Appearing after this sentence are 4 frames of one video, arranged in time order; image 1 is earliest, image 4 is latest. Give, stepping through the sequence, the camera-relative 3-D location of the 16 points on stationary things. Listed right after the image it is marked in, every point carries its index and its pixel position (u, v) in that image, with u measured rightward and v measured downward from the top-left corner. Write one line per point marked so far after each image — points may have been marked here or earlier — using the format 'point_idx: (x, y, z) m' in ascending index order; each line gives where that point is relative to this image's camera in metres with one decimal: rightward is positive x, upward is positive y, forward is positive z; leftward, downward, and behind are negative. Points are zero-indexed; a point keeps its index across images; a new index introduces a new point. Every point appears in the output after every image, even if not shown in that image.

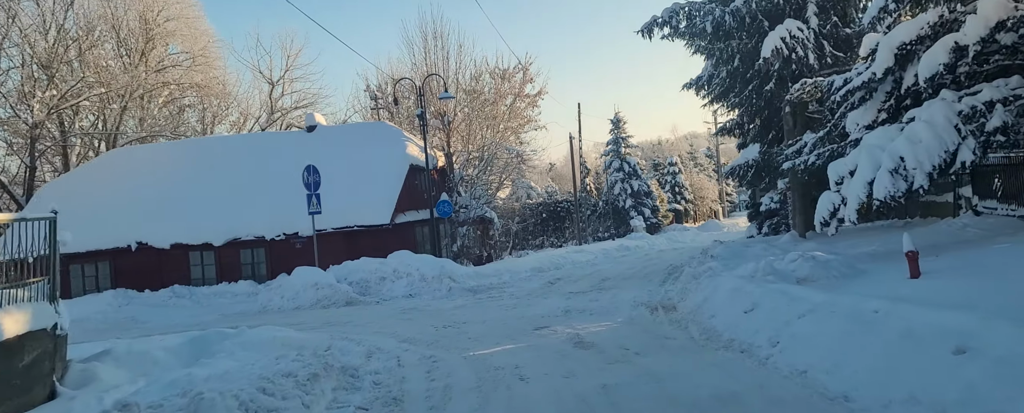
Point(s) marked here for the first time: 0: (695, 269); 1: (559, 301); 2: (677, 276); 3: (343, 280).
0: (+3.9, -1.4, +14.9) m
1: (+1.0, -2.0, +15.1) m
2: (+3.9, -1.7, +16.7) m
3: (-4.3, -1.9, +18.1) m
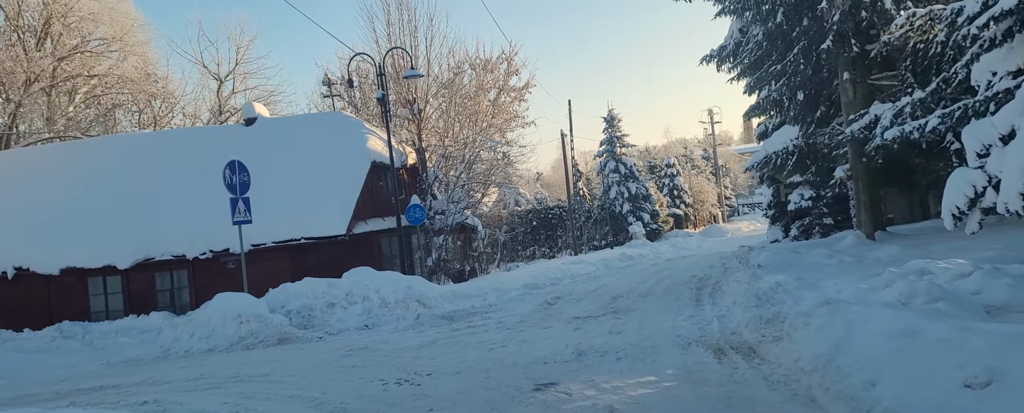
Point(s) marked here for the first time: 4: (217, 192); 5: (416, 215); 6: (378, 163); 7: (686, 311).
0: (+3.7, -1.3, +11.0) m
1: (+0.8, -2.0, +11.1) m
2: (+3.7, -1.6, +12.7) m
3: (-4.6, -2.0, +13.9) m
4: (-7.4, +0.3, +18.0) m
5: (-2.5, -0.2, +17.2) m
6: (-3.9, +1.2, +19.4) m
7: (+2.9, -1.7, +11.8) m
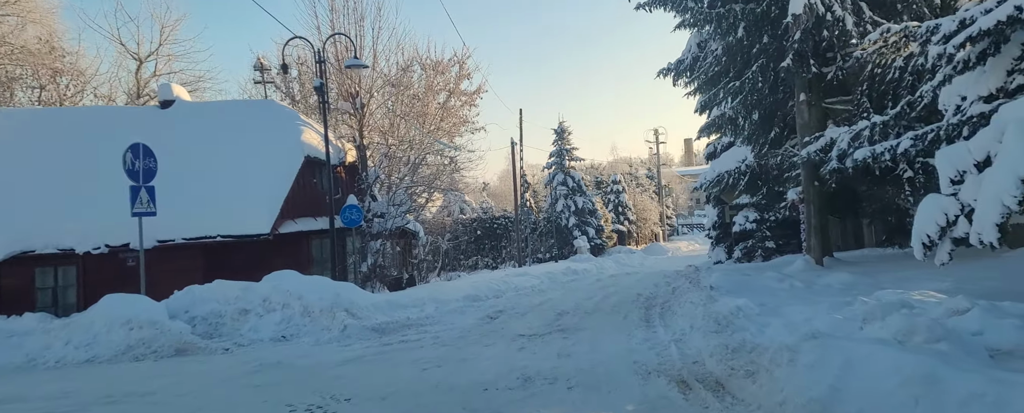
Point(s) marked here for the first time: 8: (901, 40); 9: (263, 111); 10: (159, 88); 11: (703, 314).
0: (+2.9, -1.5, +10.3) m
1: (-0.1, -2.1, +10.1) m
2: (+2.7, -1.9, +12.0) m
3: (-5.7, -1.9, +12.6) m
4: (-8.7, +0.5, +16.5) m
5: (-3.7, -0.2, +16.0) m
6: (-5.2, +1.2, +18.2) m
7: (+2.0, -2.0, +11.1) m
8: (+6.6, +2.8, +11.9) m
9: (-7.0, +2.6, +19.7) m
10: (-9.6, +3.2, +19.5) m
11: (+2.8, -1.6, +10.7) m
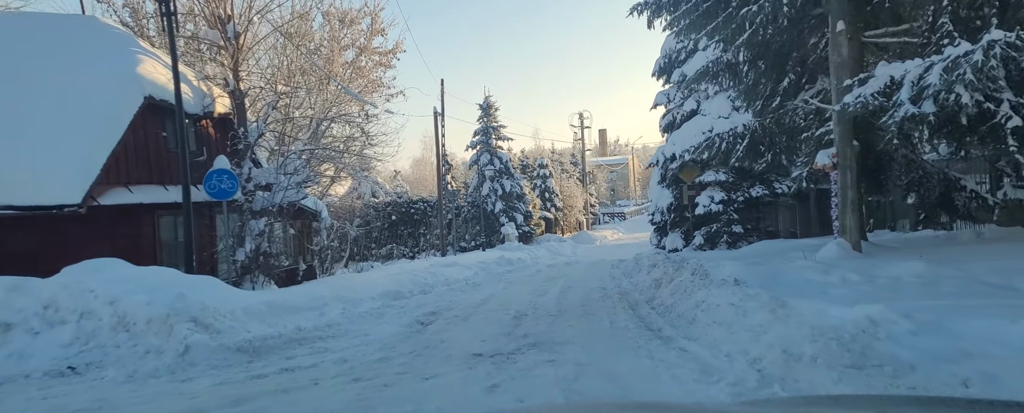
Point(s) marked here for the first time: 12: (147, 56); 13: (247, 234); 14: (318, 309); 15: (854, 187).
0: (+2.6, -1.1, +6.4) m
1: (-0.3, -1.6, +5.9) m
2: (+2.2, -1.4, +8.1) m
3: (-6.2, -1.3, +7.7) m
4: (-9.6, +1.2, +11.1) m
5: (-4.7, +0.4, +11.3) m
6: (-6.4, +1.9, +13.2) m
7: (+1.6, -1.5, +7.1) m
8: (+6.1, +3.3, +8.4) m
9: (-8.4, +3.3, +14.6) m
10: (-10.9, +3.9, +14.0) m
11: (+2.5, -1.1, +6.9) m
12: (-7.0, +2.8, +13.9) m
13: (-5.4, -0.6, +14.8) m
14: (-2.9, -1.6, +10.9) m
15: (+5.2, +0.3, +10.8) m
